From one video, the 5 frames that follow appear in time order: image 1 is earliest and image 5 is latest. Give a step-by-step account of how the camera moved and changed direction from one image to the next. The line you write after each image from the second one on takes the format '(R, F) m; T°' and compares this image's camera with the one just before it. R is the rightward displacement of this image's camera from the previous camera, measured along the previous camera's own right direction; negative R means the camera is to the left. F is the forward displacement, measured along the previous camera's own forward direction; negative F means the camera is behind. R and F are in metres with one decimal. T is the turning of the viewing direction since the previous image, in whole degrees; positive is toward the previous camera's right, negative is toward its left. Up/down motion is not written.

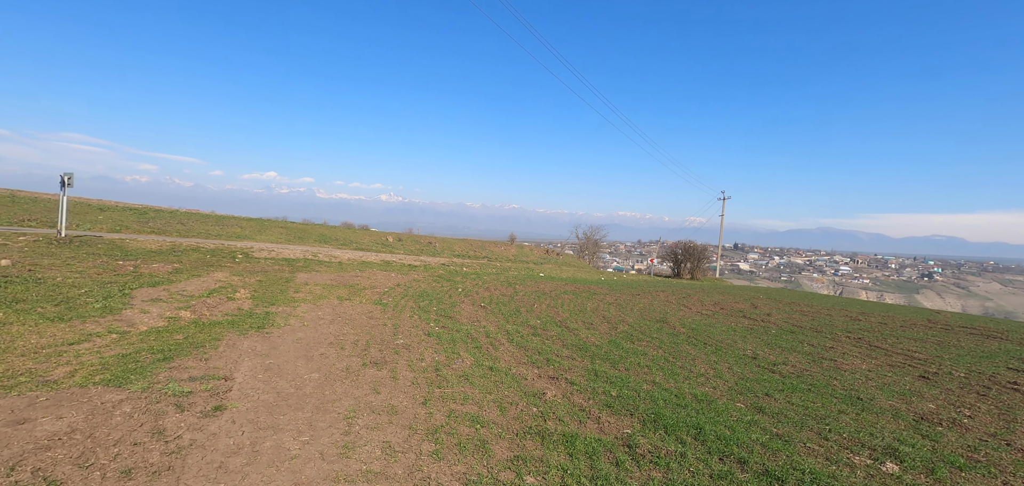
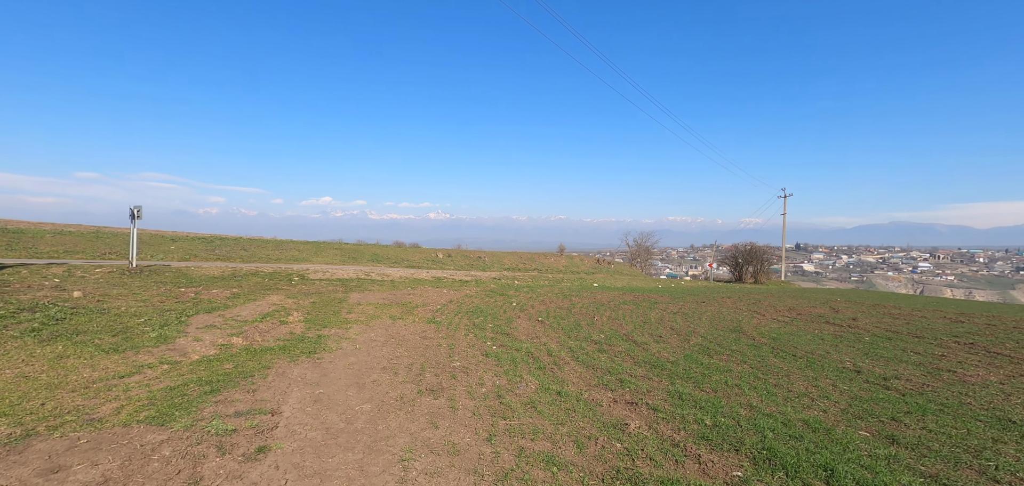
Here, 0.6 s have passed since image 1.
(-0.3, +0.8) m; -6°
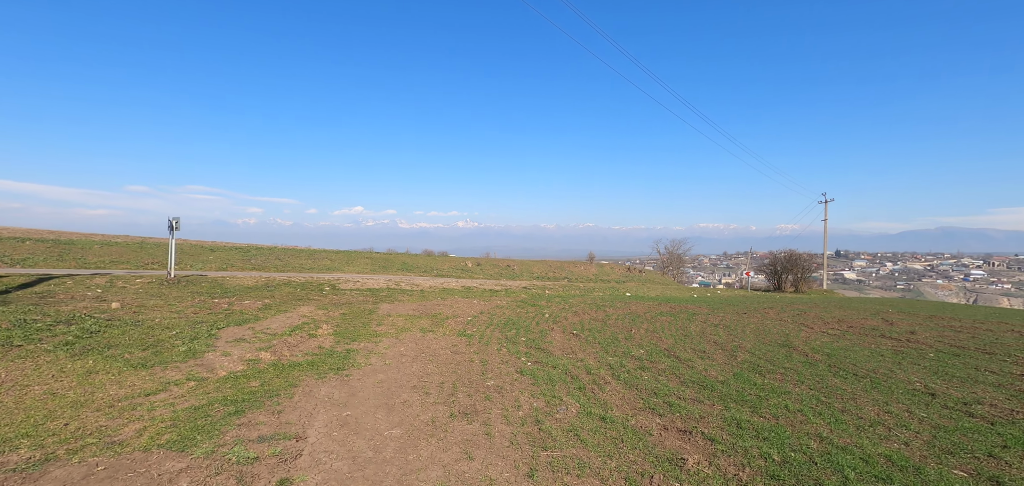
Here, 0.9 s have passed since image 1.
(-0.2, +0.5) m; -3°
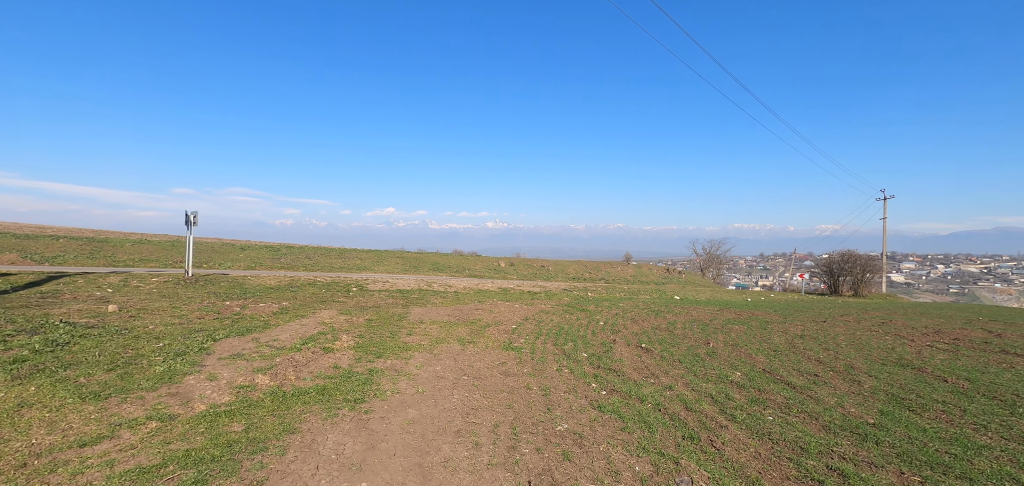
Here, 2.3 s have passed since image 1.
(-0.6, +2.2) m; -4°
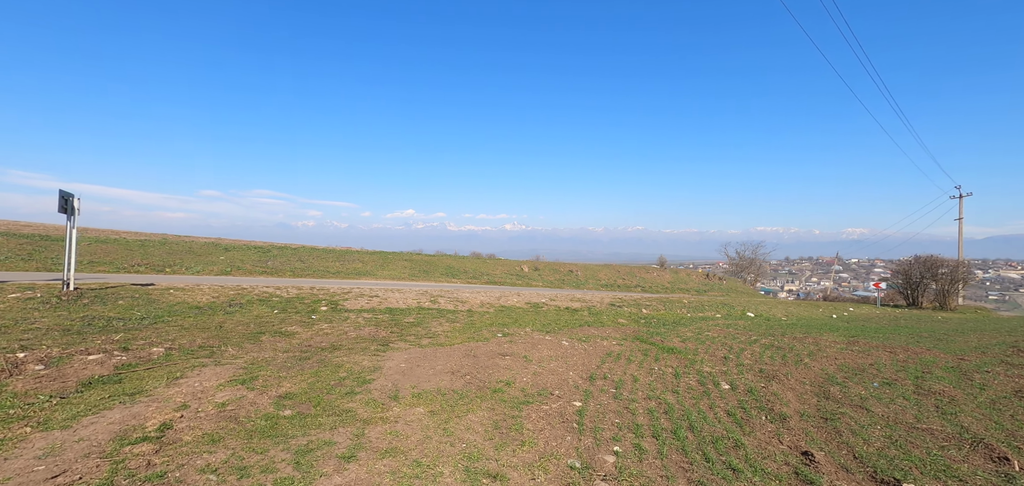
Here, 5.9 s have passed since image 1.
(-0.6, +6.1) m; -2°
